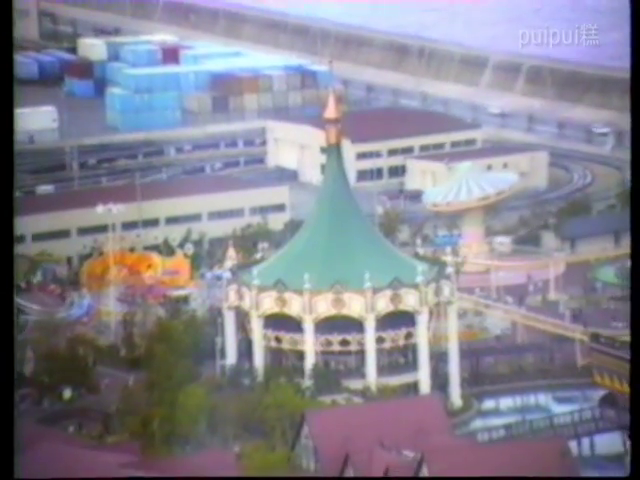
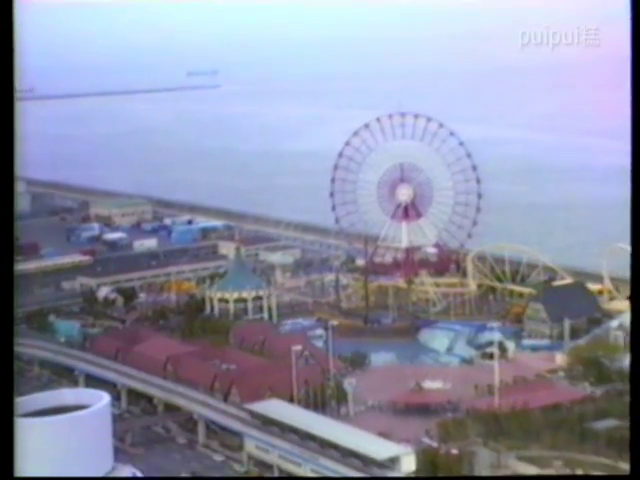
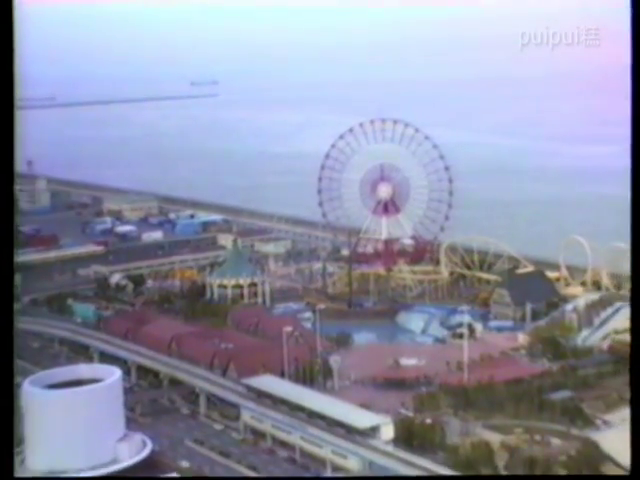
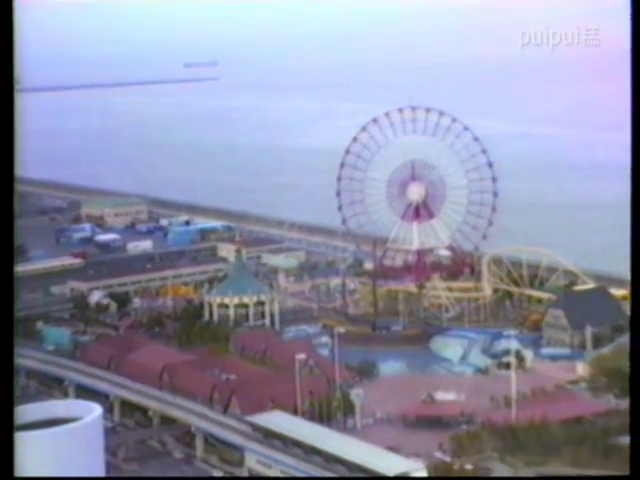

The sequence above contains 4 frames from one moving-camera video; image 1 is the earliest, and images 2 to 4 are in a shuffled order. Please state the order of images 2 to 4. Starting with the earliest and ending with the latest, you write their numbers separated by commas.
4, 2, 3
